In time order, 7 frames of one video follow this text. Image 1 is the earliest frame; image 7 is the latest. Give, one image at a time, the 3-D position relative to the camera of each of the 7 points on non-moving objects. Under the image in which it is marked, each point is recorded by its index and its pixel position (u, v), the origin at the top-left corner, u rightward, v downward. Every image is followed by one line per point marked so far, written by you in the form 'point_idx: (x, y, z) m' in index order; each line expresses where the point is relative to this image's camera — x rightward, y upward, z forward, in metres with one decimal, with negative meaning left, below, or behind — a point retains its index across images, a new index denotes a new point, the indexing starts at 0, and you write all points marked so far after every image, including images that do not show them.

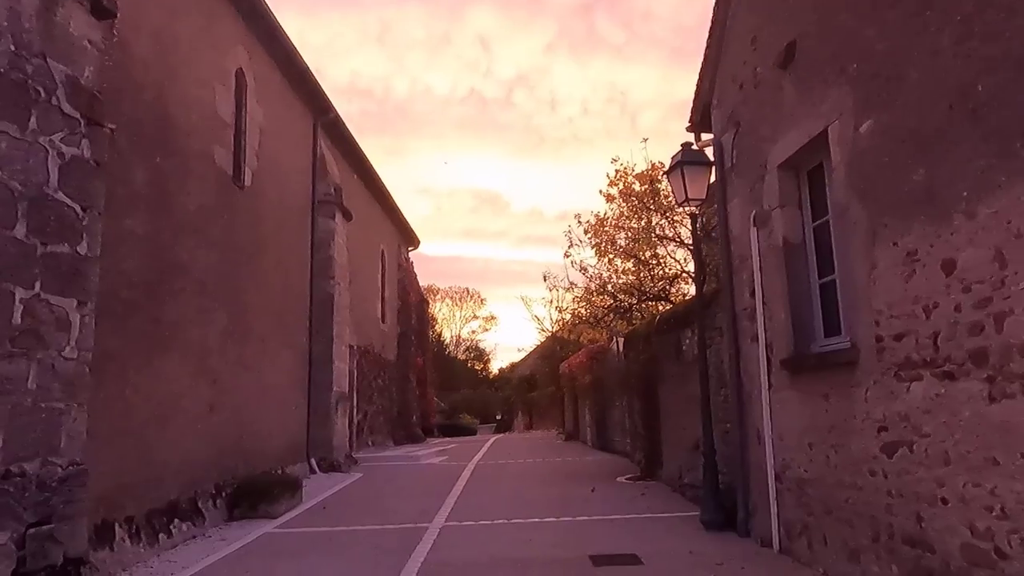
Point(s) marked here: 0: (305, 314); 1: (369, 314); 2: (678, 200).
0: (-3.7, -0.5, +13.6) m
1: (-3.6, -0.6, +19.1) m
2: (+1.9, +1.0, +8.7) m
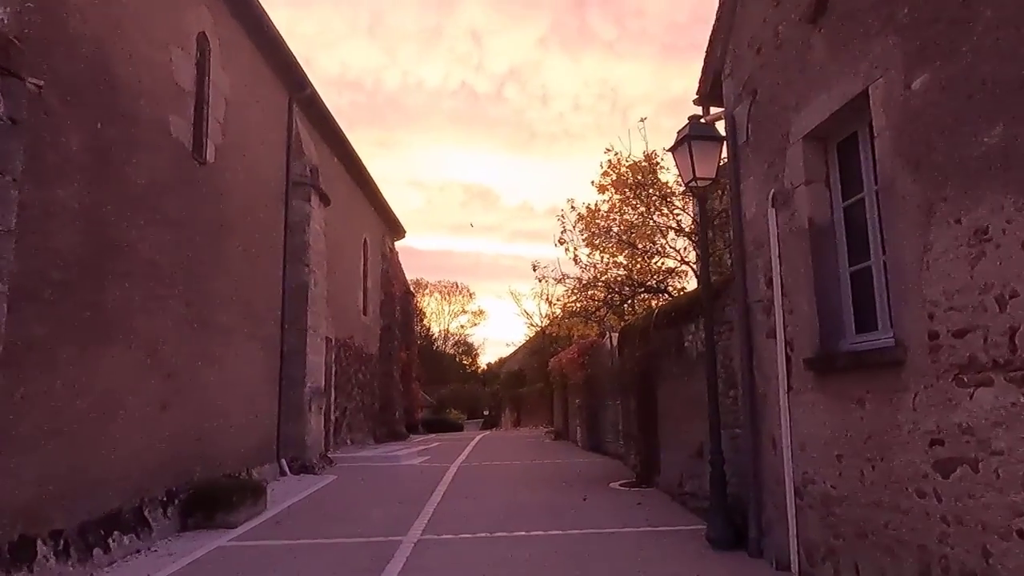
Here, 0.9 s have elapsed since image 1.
0: (-3.9, -0.3, +12.7) m
1: (-3.8, -0.4, +18.1) m
2: (+1.7, +1.1, +7.8) m
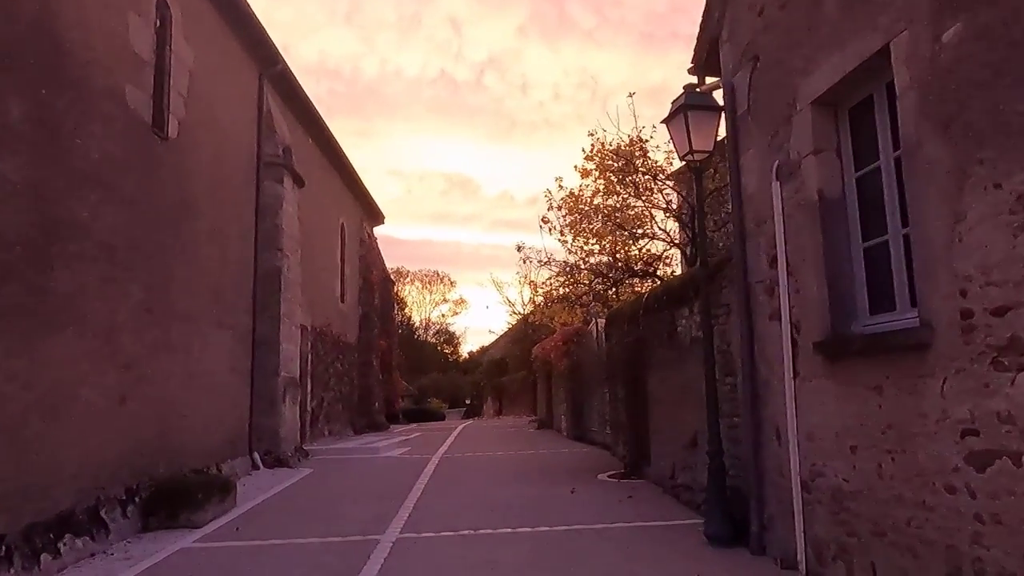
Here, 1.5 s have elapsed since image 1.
0: (-4.2, 0.0, +12.1) m
1: (-4.2, -0.1, +17.5) m
2: (+1.6, +1.3, +7.3) m
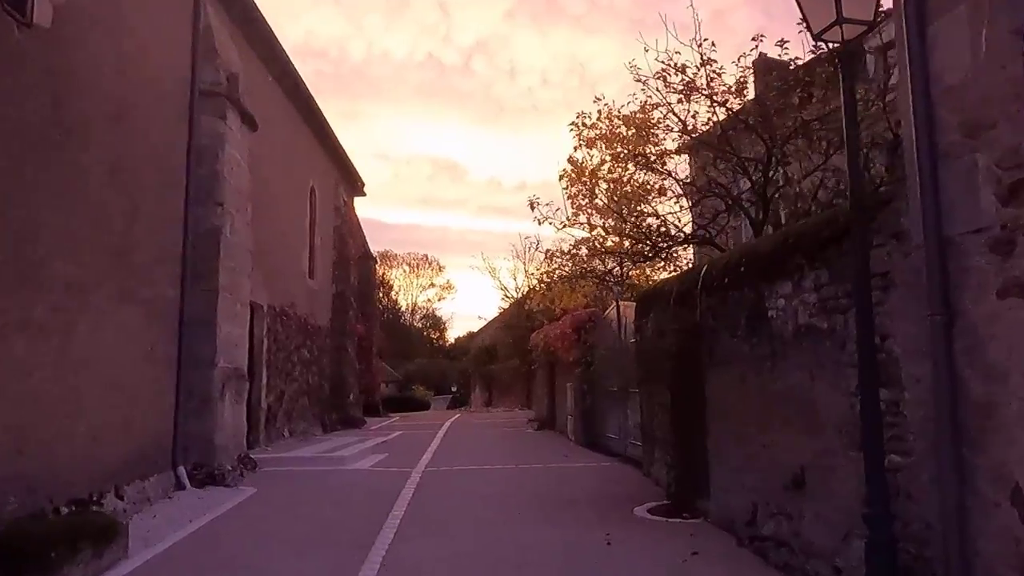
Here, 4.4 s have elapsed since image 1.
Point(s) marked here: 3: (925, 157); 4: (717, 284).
0: (-4.1, +0.4, +9.2) m
1: (-4.2, +0.4, +14.6) m
2: (+1.8, +1.5, +4.5) m
3: (+2.2, +0.7, +4.1) m
4: (+1.9, 0.0, +7.1) m
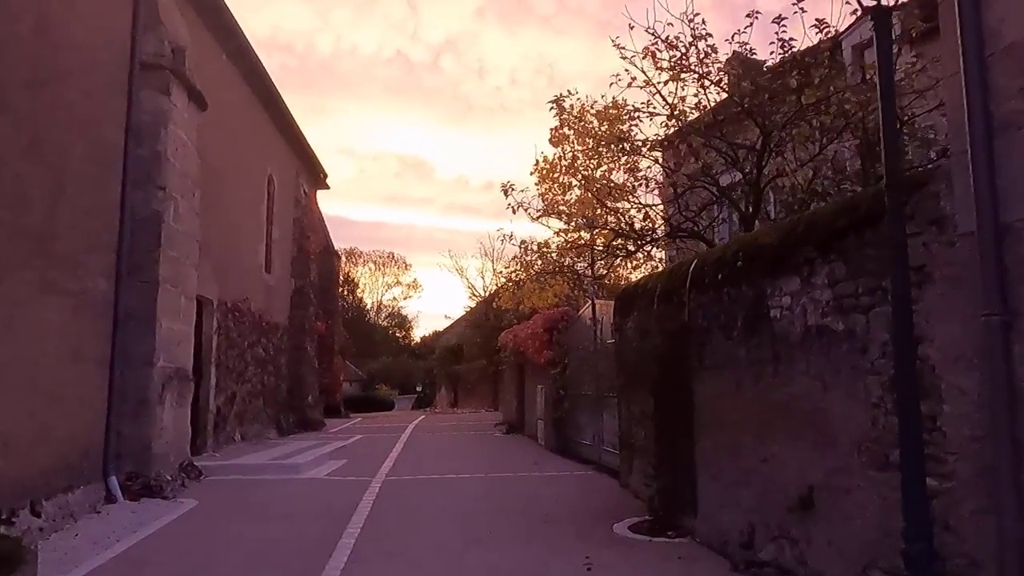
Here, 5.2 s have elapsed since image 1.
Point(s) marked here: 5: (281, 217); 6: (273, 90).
0: (-4.4, +0.5, +8.3) m
1: (-4.8, +0.5, +13.7) m
2: (+1.7, +1.6, +3.9) m
3: (+2.1, +0.7, +3.5) m
4: (+1.7, +0.1, +6.5) m
5: (-5.1, +1.6, +16.9) m
6: (-4.6, +3.8, +14.9) m
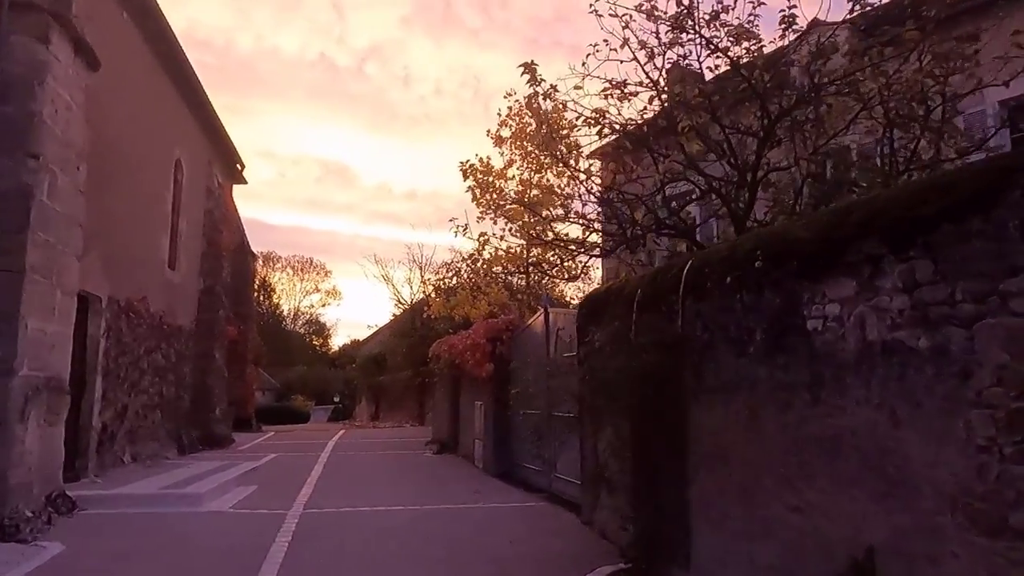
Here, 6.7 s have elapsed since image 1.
0: (-4.8, +0.6, +6.6) m
1: (-5.7, +0.6, +11.9) m
2: (+1.7, +1.6, +2.8) m
3: (+2.2, +0.7, +2.5) m
4: (+1.4, 0.0, +5.4) m
5: (-6.3, +1.6, +15.1) m
6: (-5.6, +3.8, +13.1) m
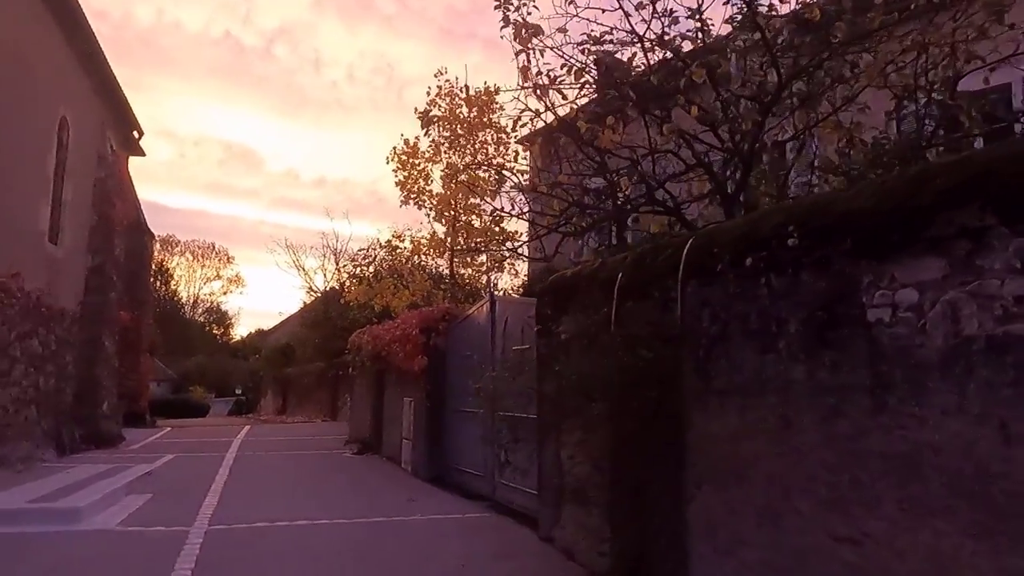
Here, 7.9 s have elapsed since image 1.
0: (-5.0, +0.9, +5.0) m
1: (-6.6, +0.9, +10.2) m
2: (+1.9, +1.6, +2.0) m
3: (+2.4, +0.8, +1.7) m
4: (+1.3, +0.1, +4.5) m
5: (-7.5, +2.0, +13.3) m
6: (-6.5, +4.2, +11.4) m
